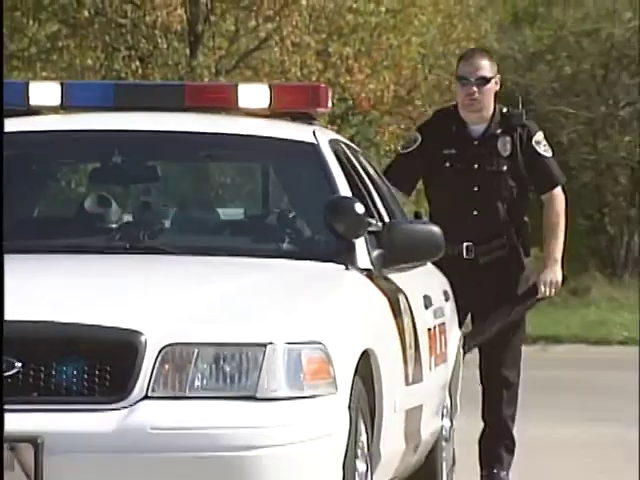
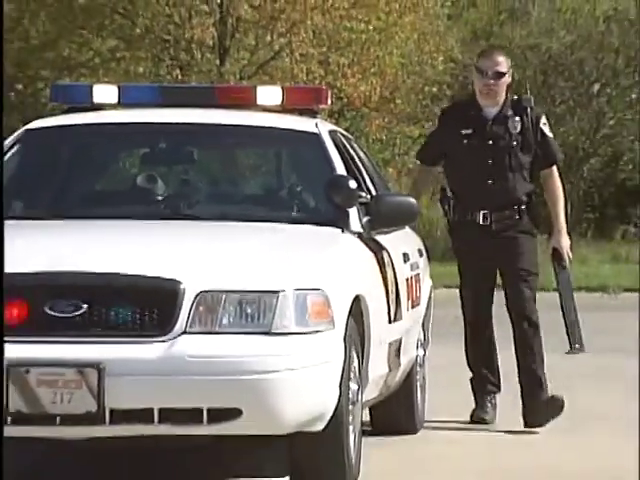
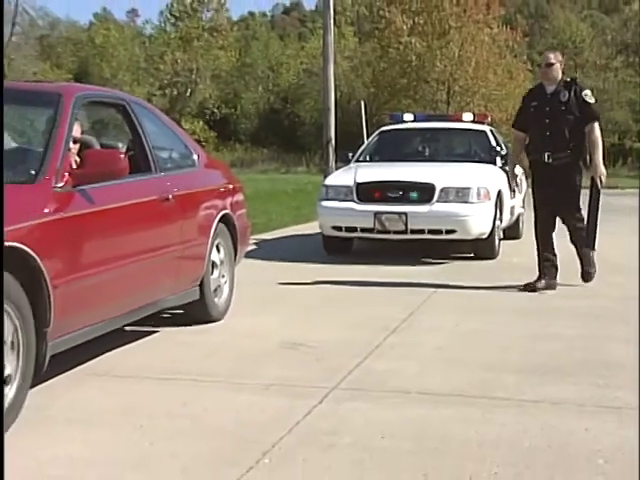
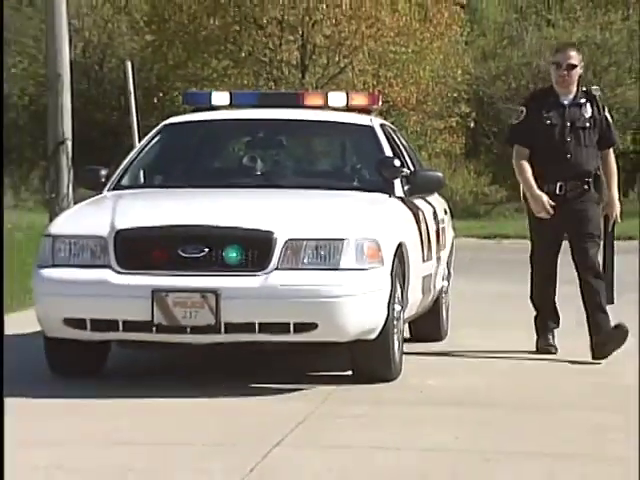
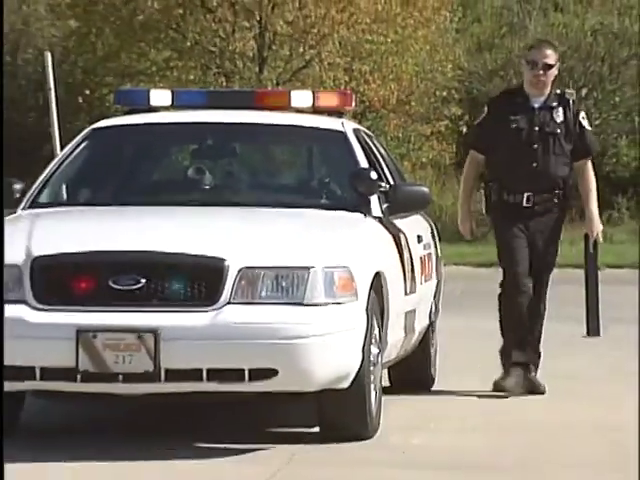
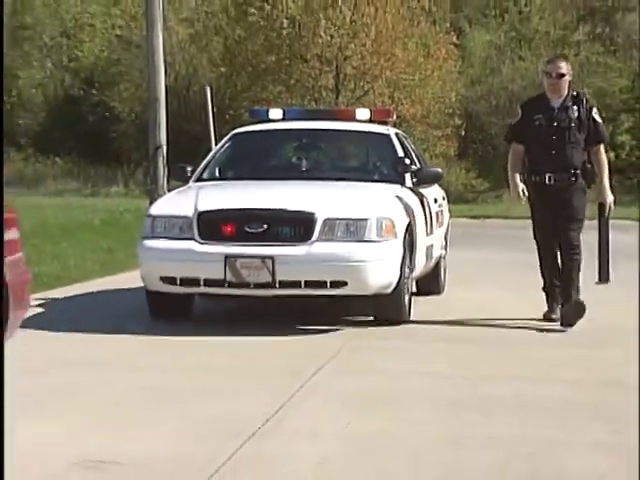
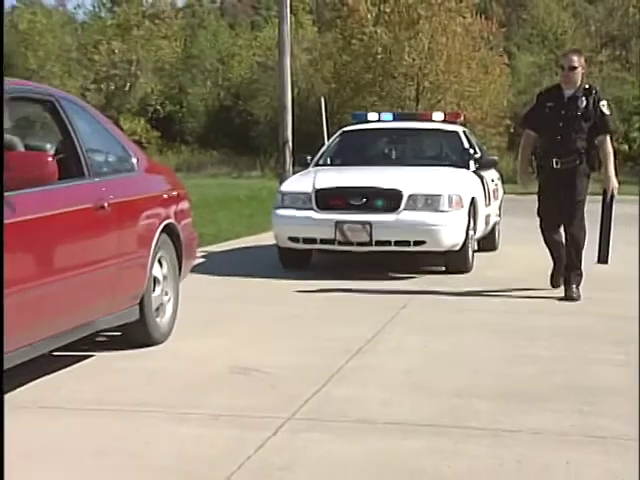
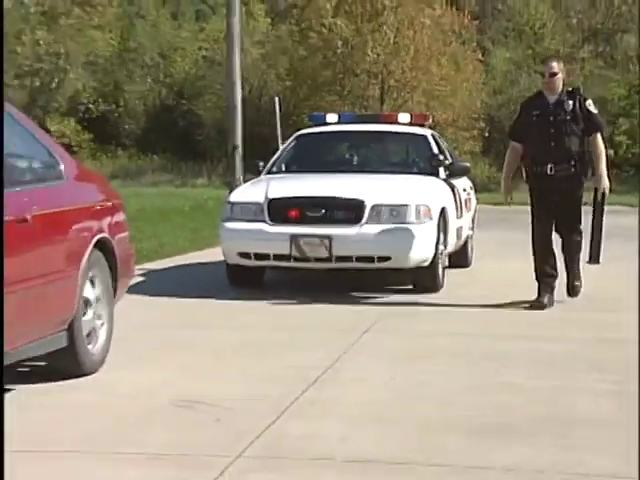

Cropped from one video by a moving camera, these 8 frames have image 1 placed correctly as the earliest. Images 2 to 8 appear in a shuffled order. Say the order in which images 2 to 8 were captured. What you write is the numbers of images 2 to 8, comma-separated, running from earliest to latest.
2, 5, 4, 6, 8, 7, 3
